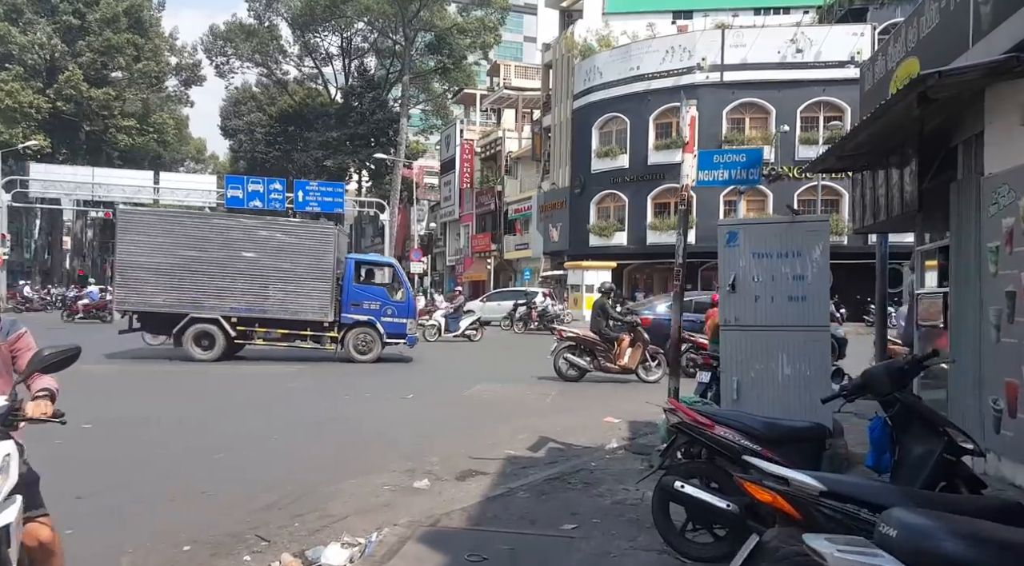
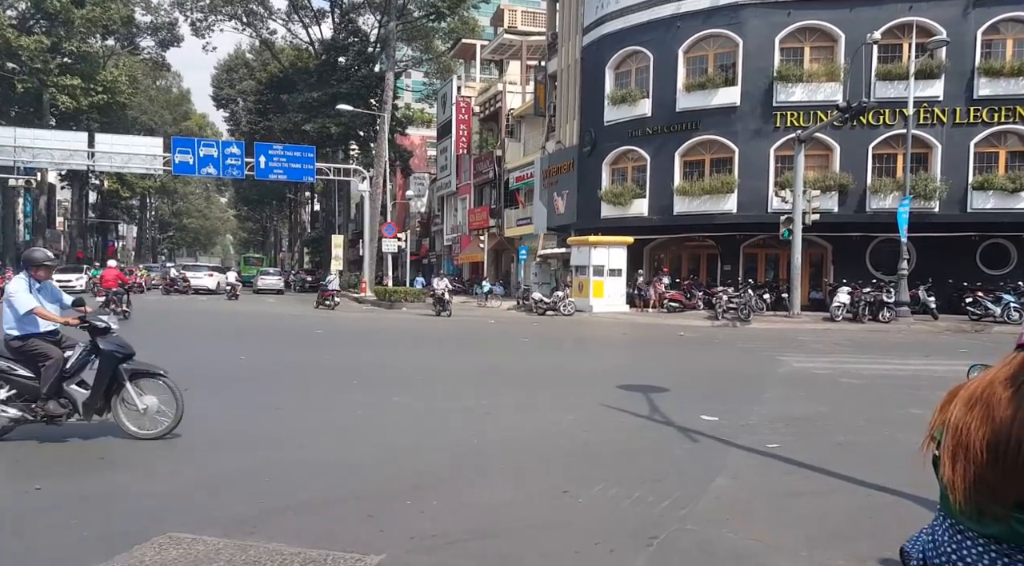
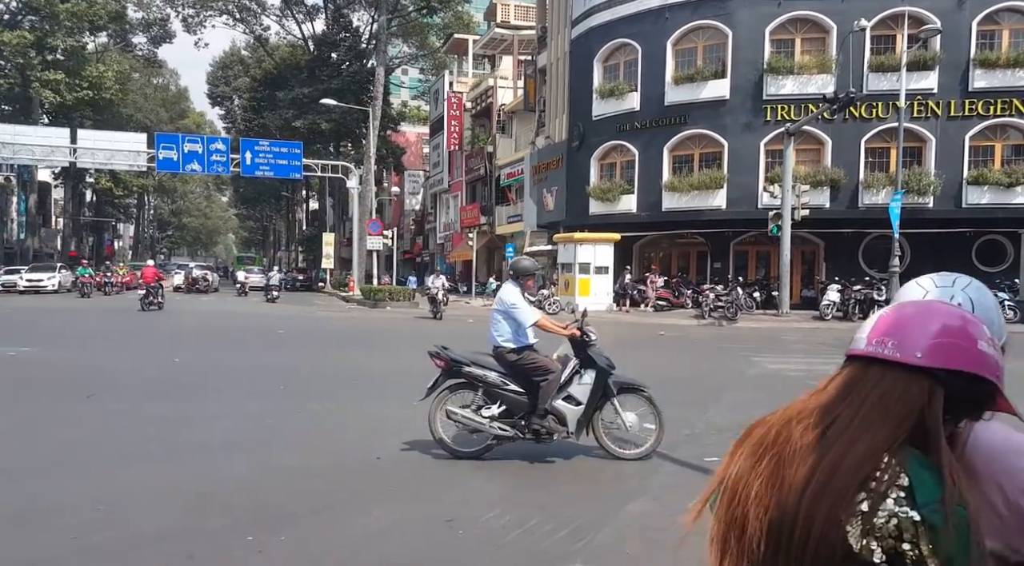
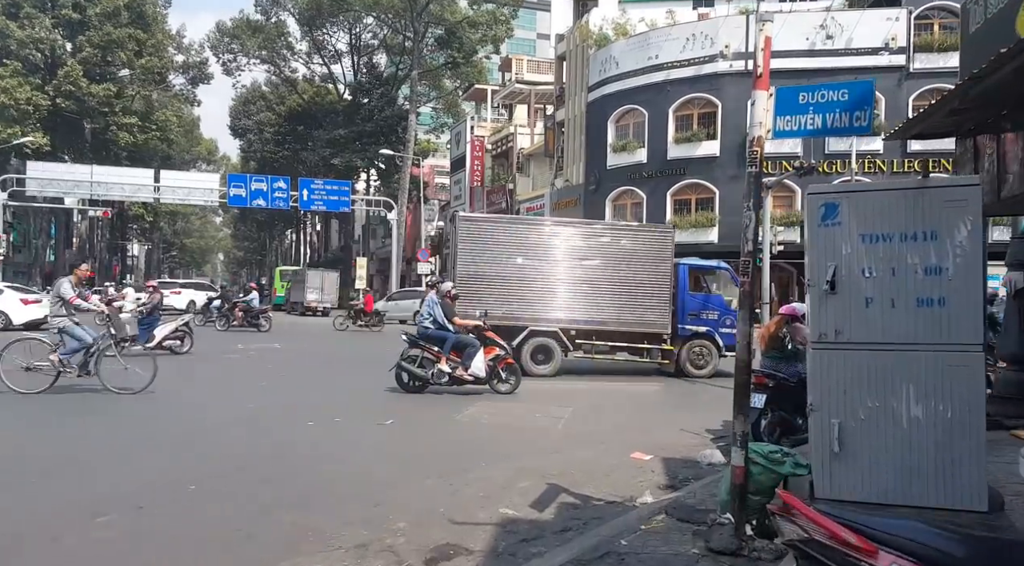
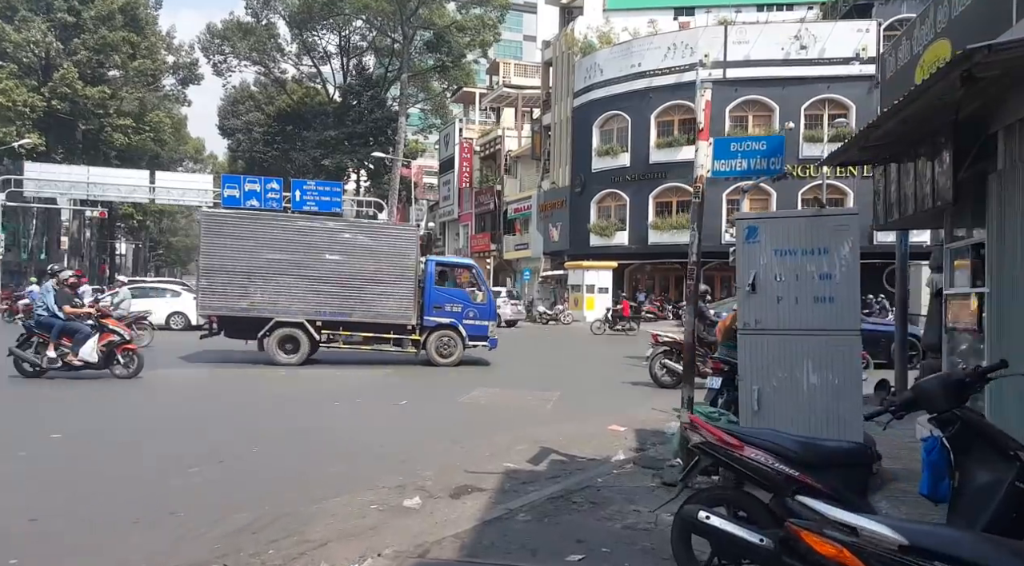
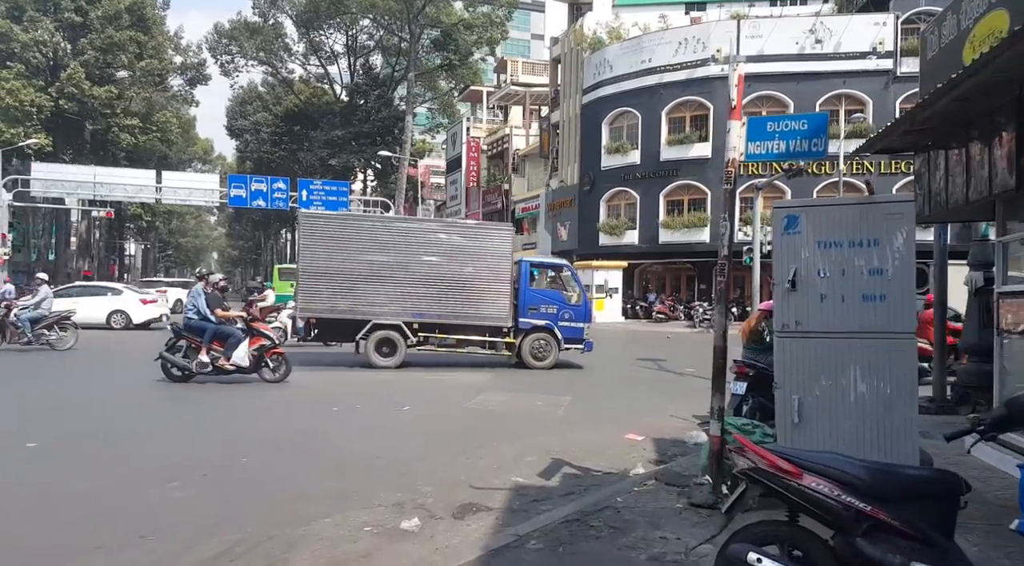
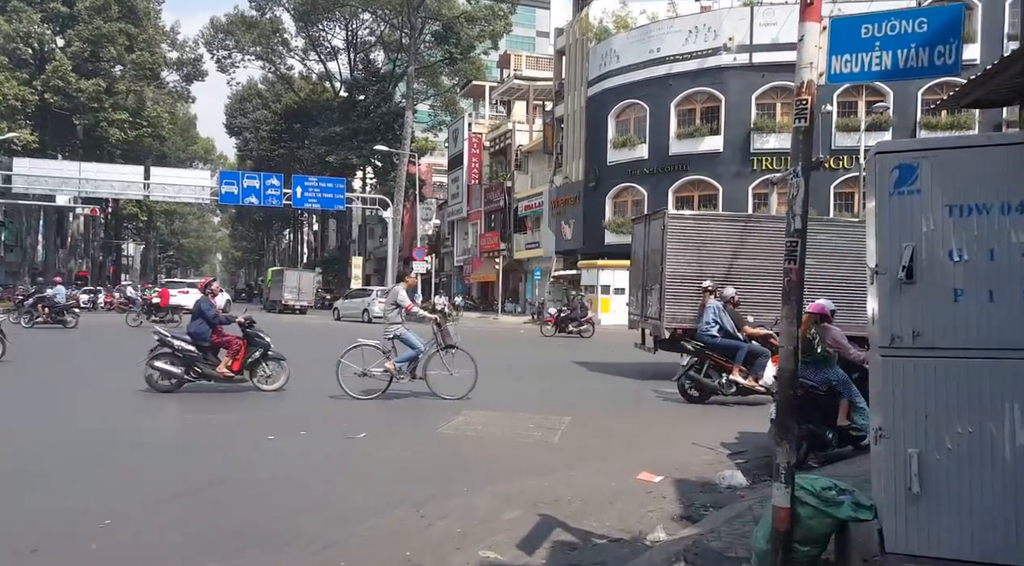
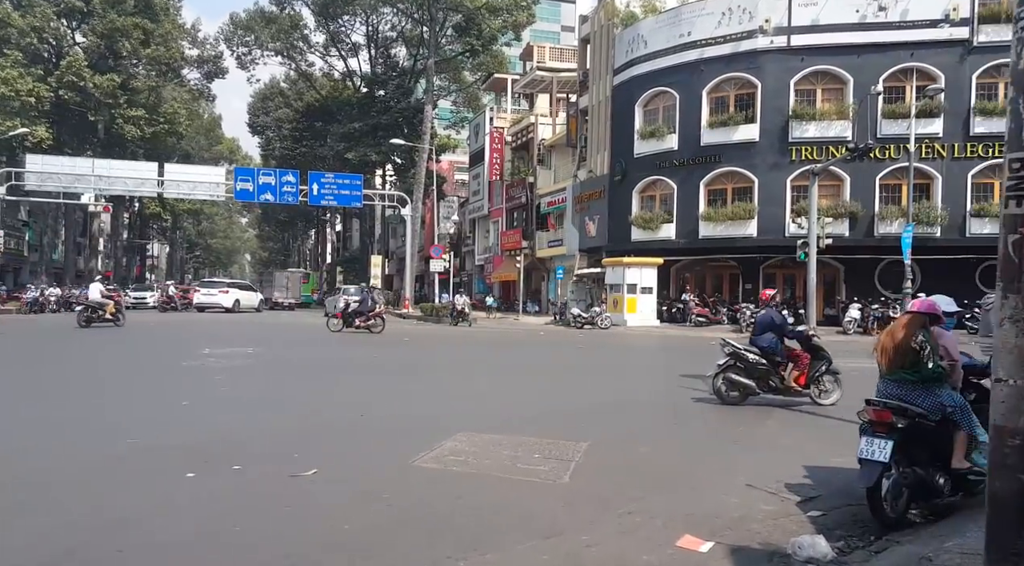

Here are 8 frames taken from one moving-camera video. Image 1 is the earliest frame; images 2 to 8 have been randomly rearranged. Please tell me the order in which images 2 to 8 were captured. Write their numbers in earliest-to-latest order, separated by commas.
5, 6, 4, 7, 8, 2, 3
